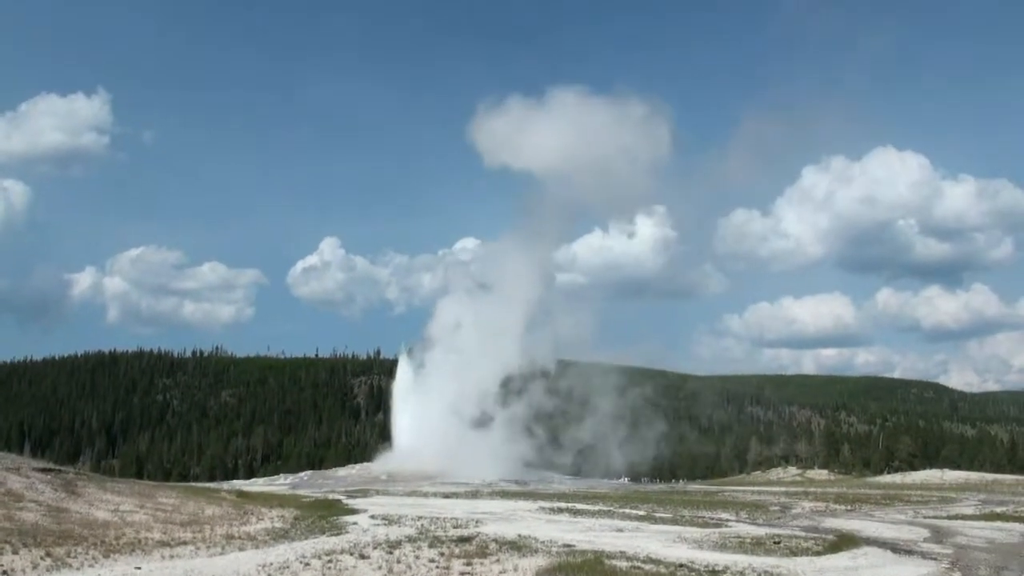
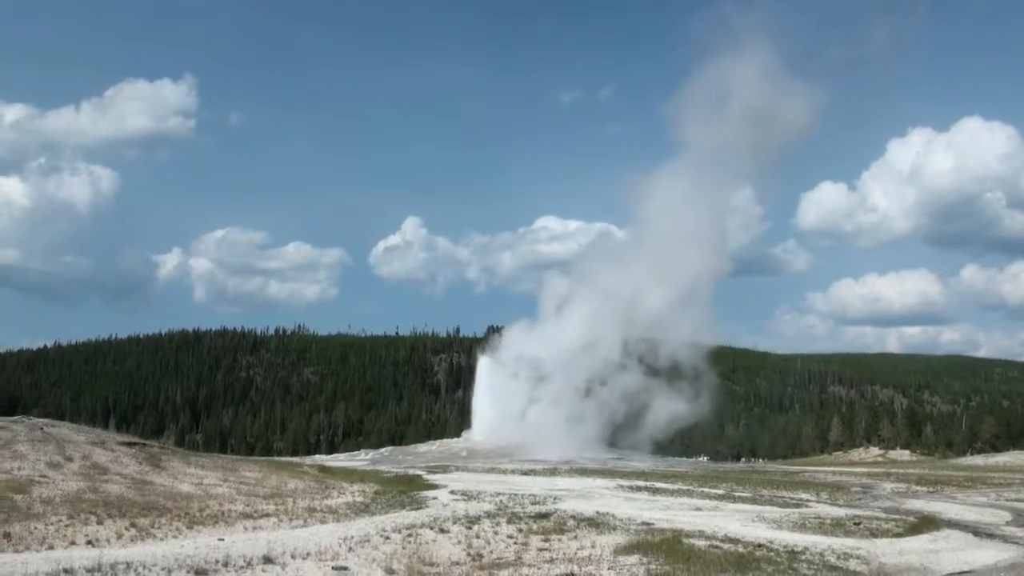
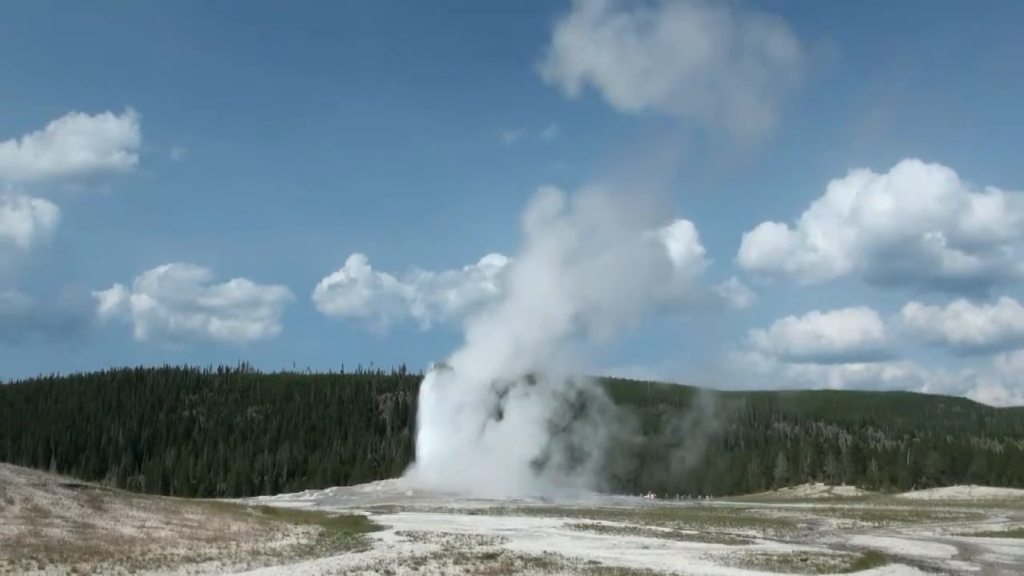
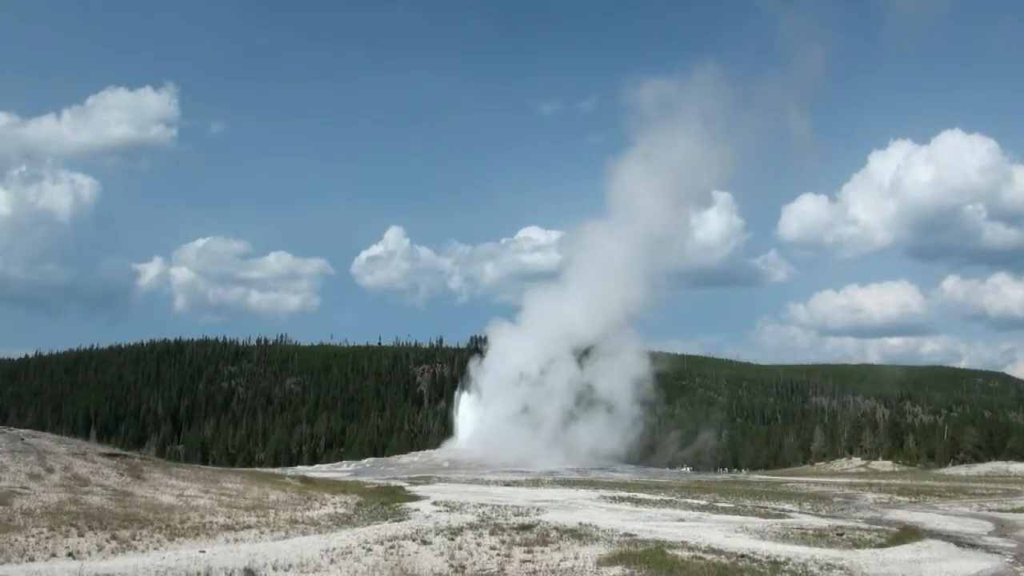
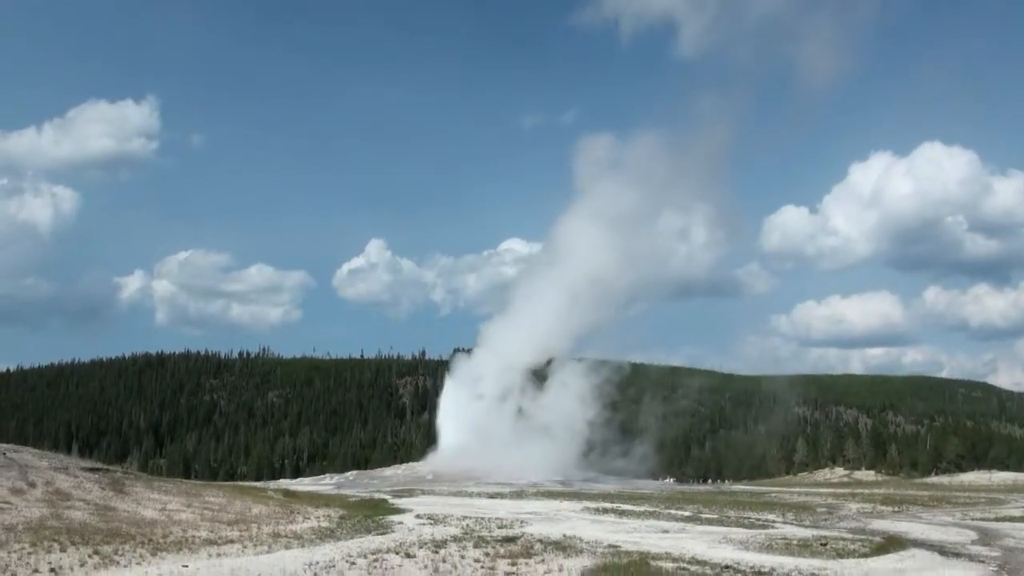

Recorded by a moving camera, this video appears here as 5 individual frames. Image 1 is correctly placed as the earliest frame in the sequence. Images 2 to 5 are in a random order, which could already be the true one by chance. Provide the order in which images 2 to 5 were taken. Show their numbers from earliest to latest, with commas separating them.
3, 5, 4, 2
